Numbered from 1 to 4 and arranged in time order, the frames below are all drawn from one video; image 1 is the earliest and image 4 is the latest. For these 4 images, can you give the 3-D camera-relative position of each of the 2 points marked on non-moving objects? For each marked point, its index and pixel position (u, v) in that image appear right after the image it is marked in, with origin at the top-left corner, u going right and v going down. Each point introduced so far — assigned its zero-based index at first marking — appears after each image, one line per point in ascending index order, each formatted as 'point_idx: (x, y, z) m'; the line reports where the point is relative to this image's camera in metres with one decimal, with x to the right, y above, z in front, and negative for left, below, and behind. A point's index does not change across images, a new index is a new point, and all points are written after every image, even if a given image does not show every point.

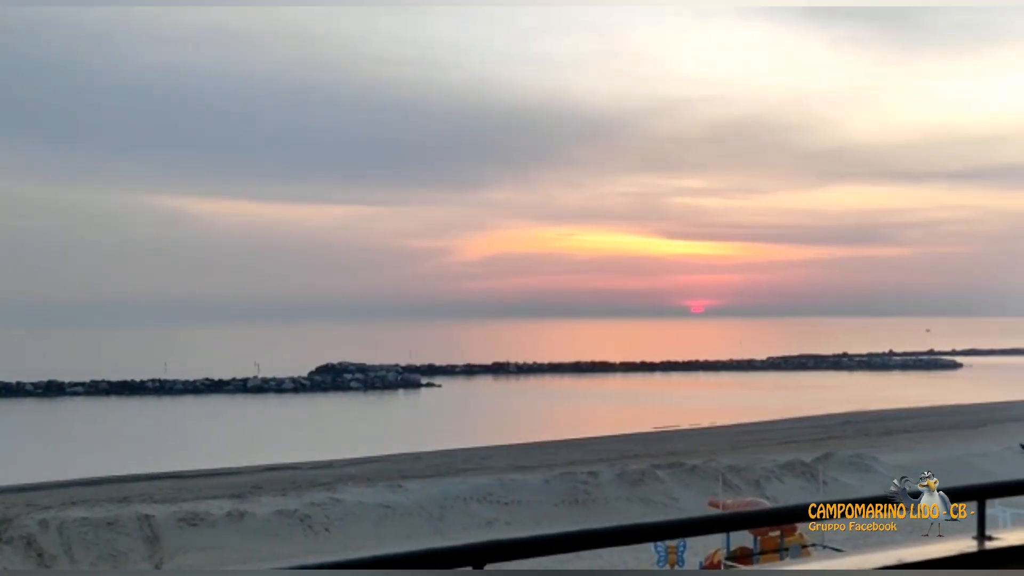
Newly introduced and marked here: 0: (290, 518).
0: (-2.0, -2.1, +9.3) m
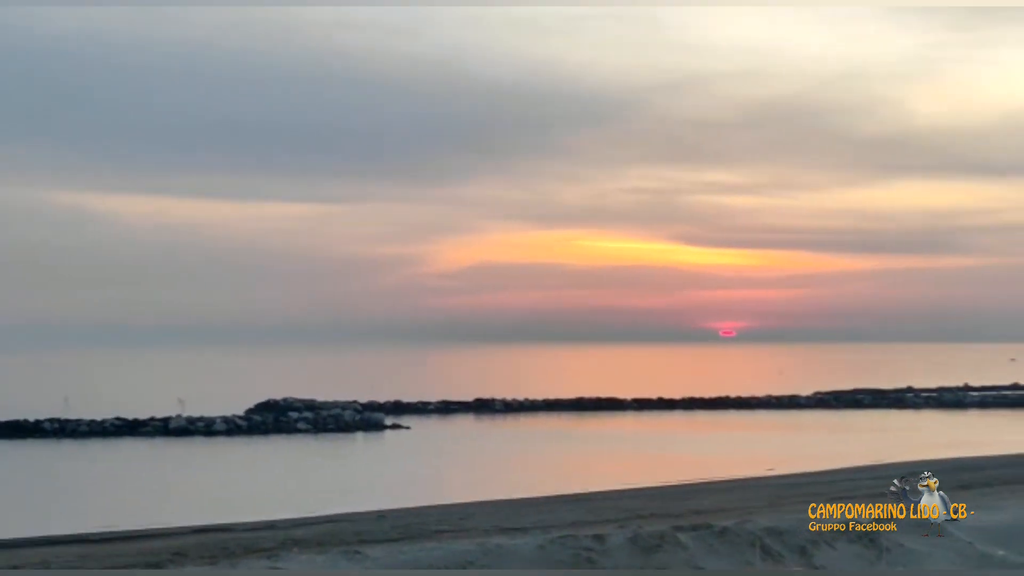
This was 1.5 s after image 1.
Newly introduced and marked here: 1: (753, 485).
0: (-2.1, -2.2, +7.3) m
1: (+2.3, -1.8, +9.7) m
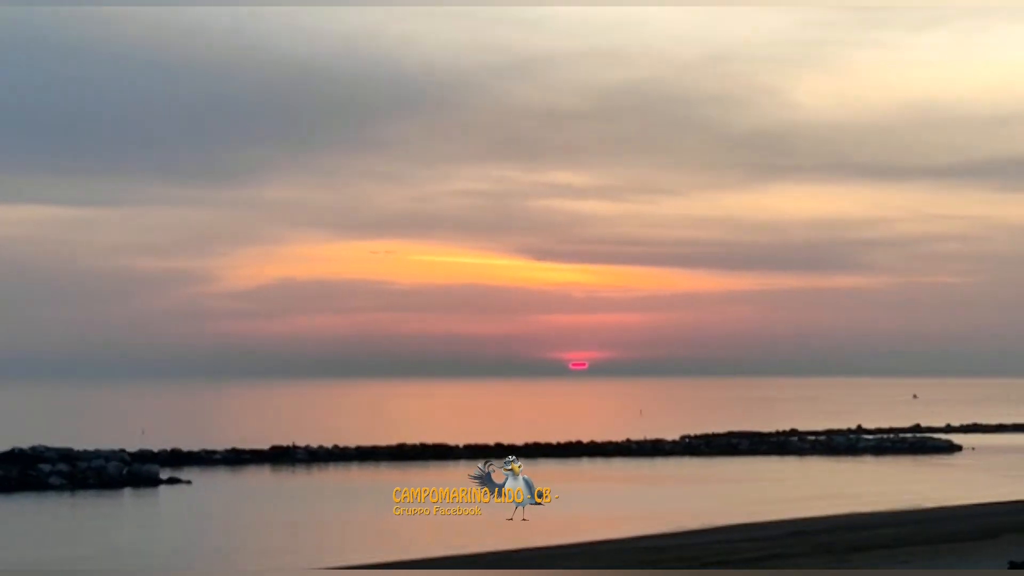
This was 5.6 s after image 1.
0: (-3.3, -2.3, +5.7) m
1: (+0.9, -2.0, +8.3) m
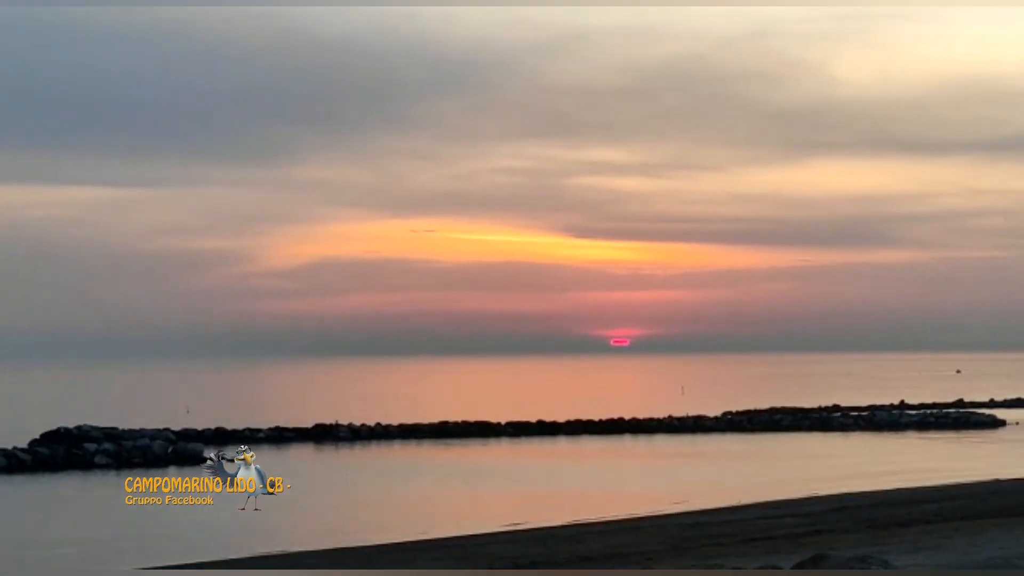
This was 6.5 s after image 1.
0: (-3.0, -2.2, +5.7) m
1: (+1.2, -1.8, +8.3) m
